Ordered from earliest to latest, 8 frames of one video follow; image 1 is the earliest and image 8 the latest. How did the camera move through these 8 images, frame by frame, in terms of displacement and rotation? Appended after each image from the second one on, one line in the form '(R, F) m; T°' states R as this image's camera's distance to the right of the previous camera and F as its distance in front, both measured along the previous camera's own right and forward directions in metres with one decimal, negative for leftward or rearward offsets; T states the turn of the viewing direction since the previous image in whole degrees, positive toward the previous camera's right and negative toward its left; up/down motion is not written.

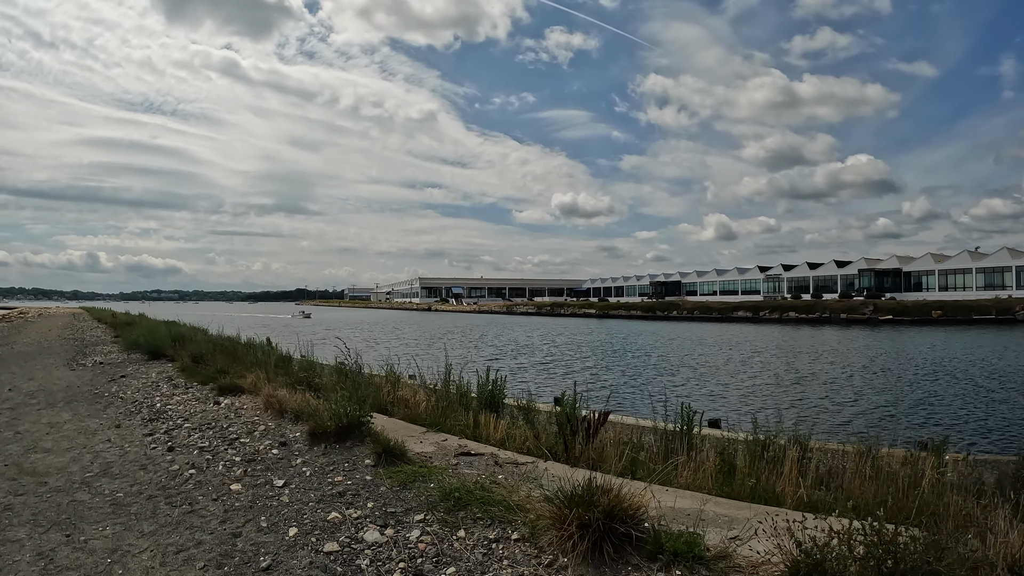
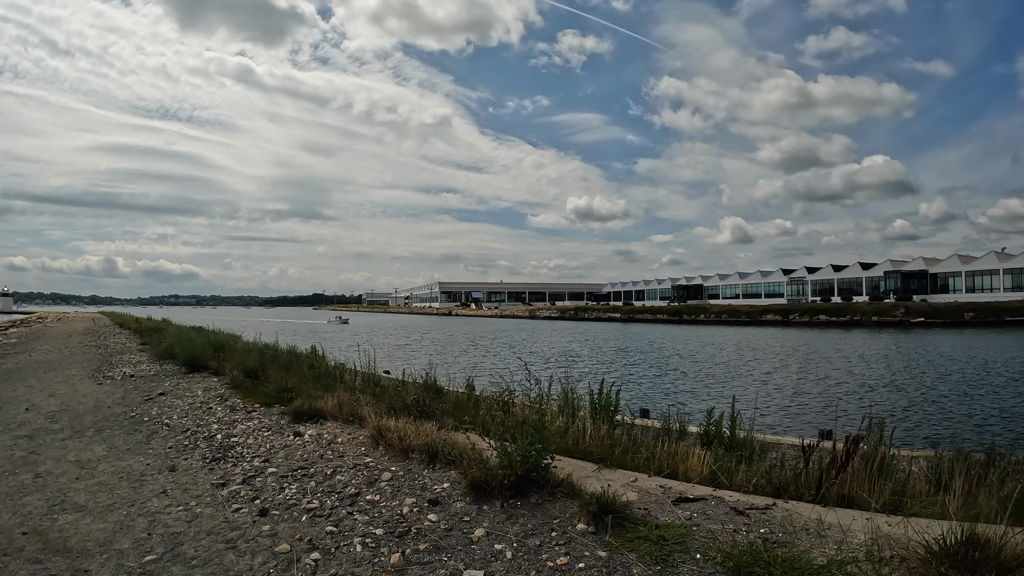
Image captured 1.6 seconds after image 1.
(-2.6, +3.1) m; -1°
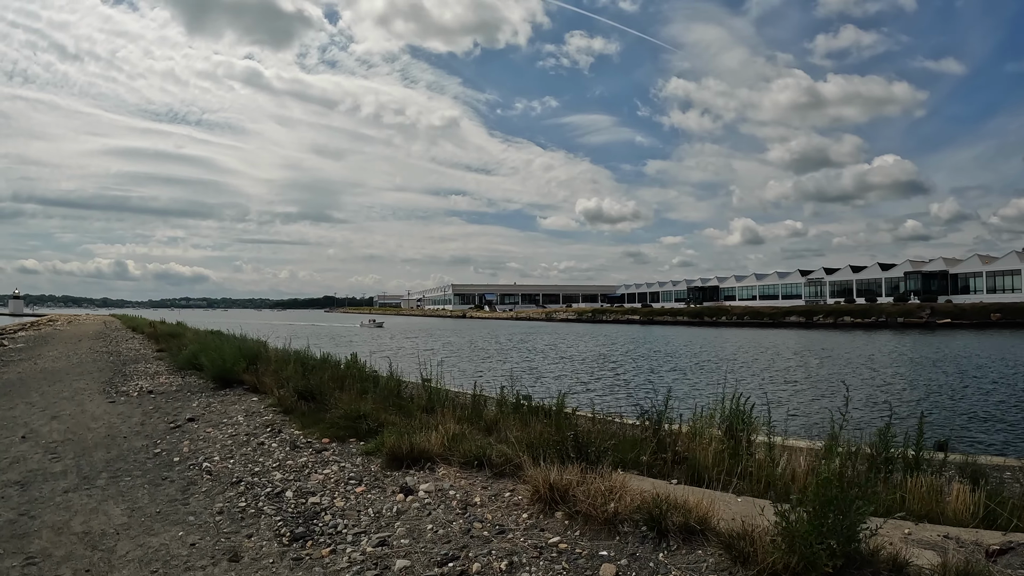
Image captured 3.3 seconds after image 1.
(-2.2, +3.1) m; -1°
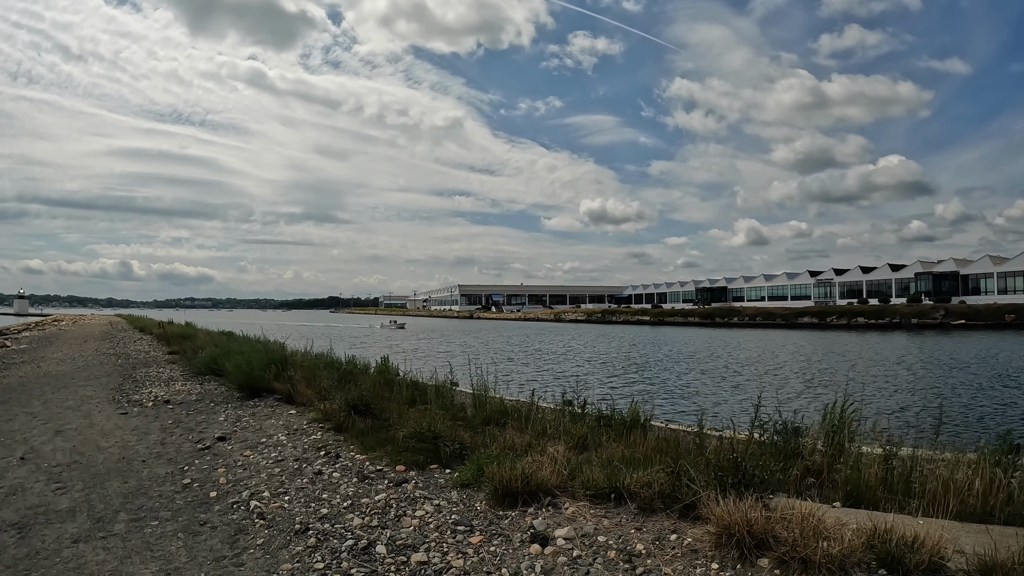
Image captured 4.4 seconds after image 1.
(-1.4, +1.8) m; 0°
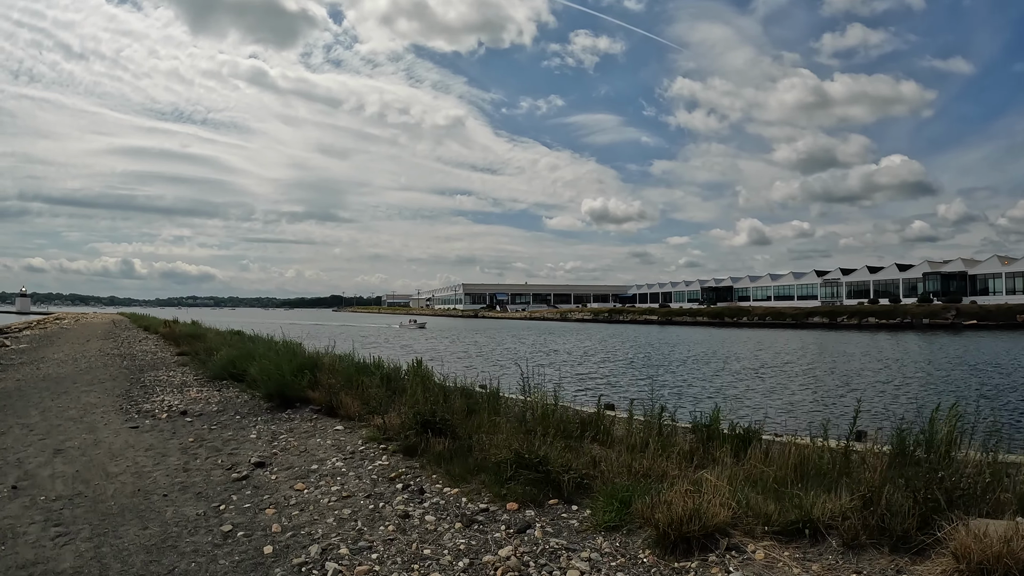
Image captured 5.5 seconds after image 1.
(-1.3, +1.8) m; 0°
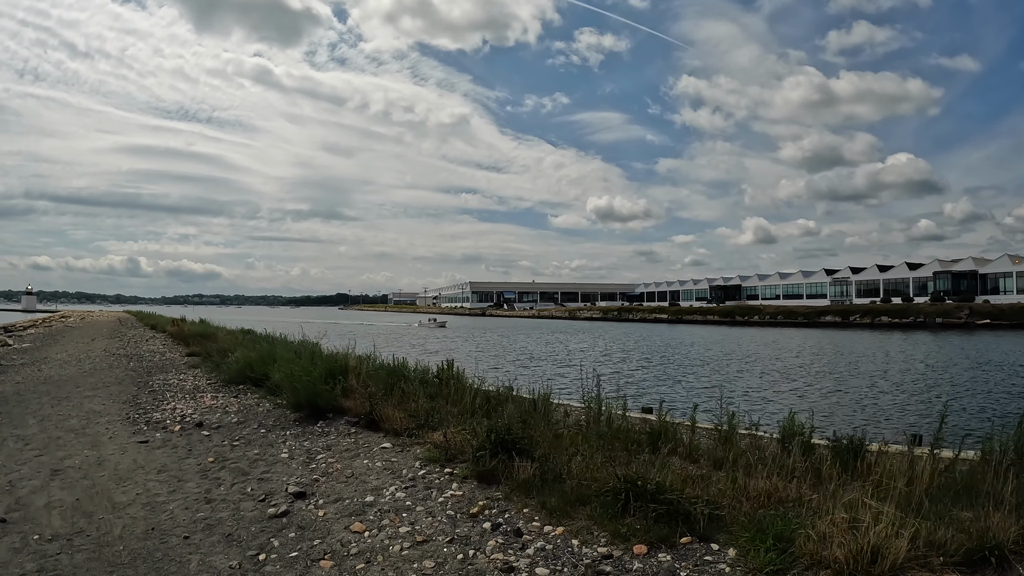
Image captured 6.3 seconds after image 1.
(-1.0, +1.4) m; 0°
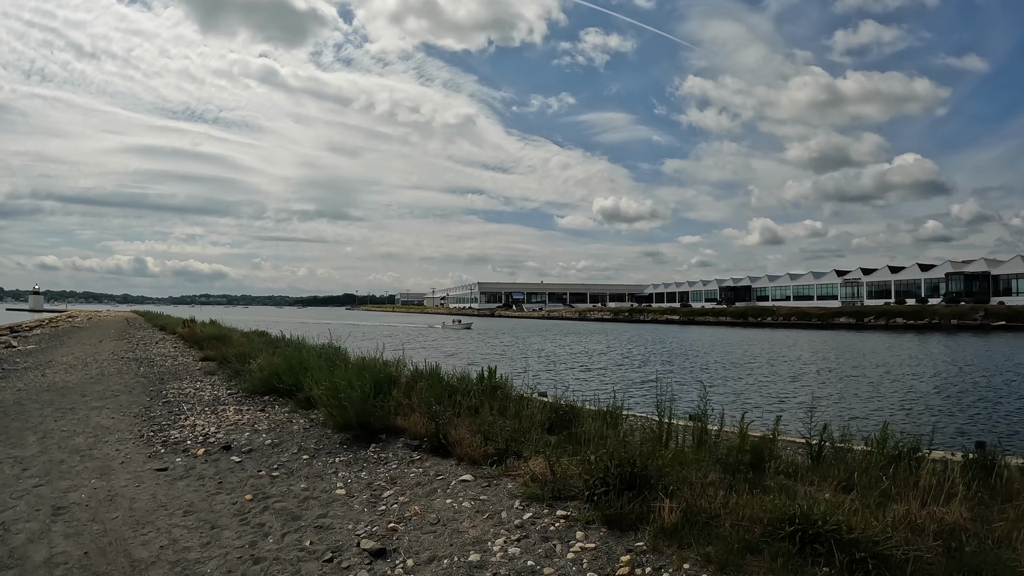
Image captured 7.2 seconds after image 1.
(-1.1, +1.5) m; 0°
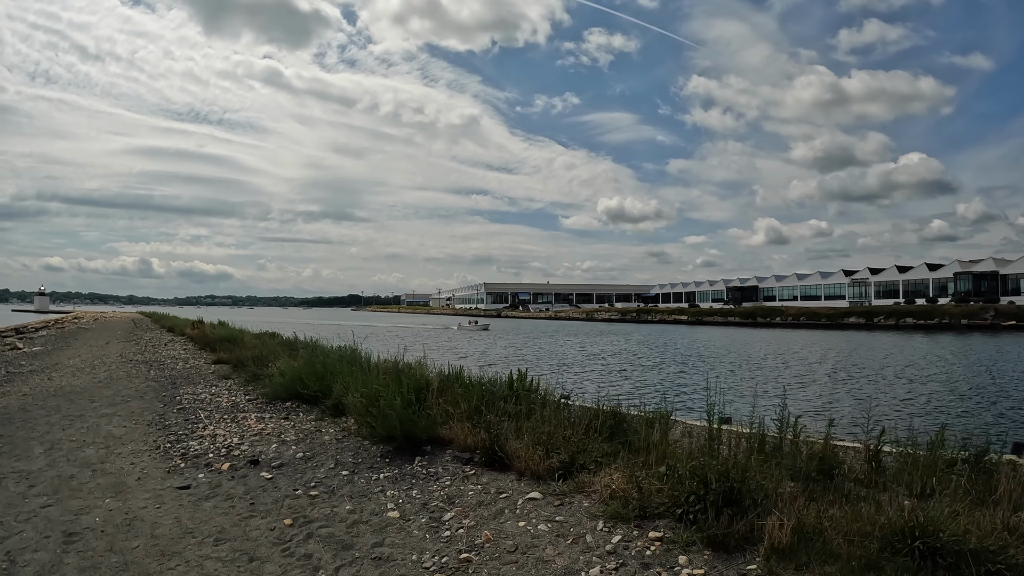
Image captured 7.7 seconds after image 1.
(-0.7, +0.8) m; 0°
